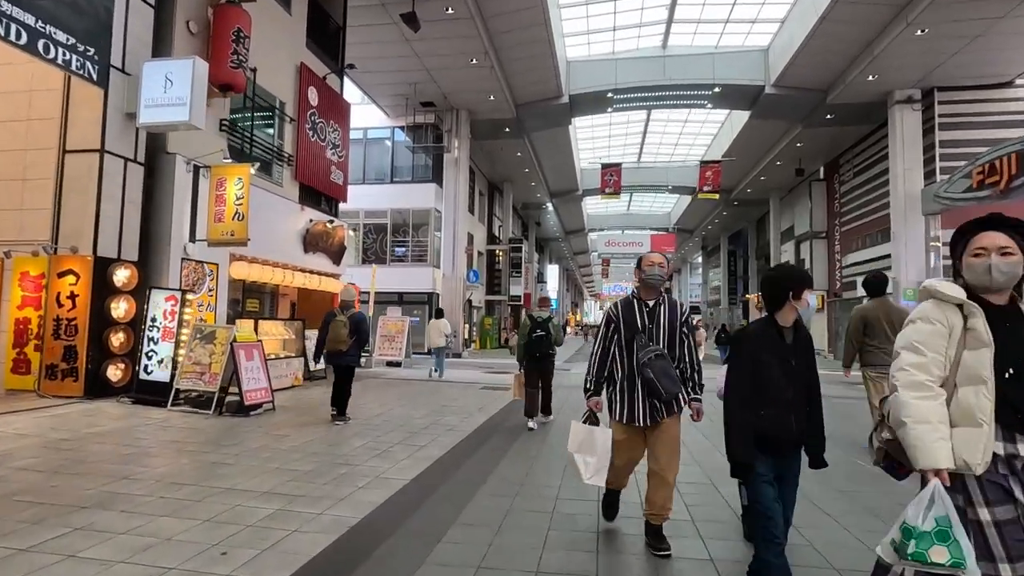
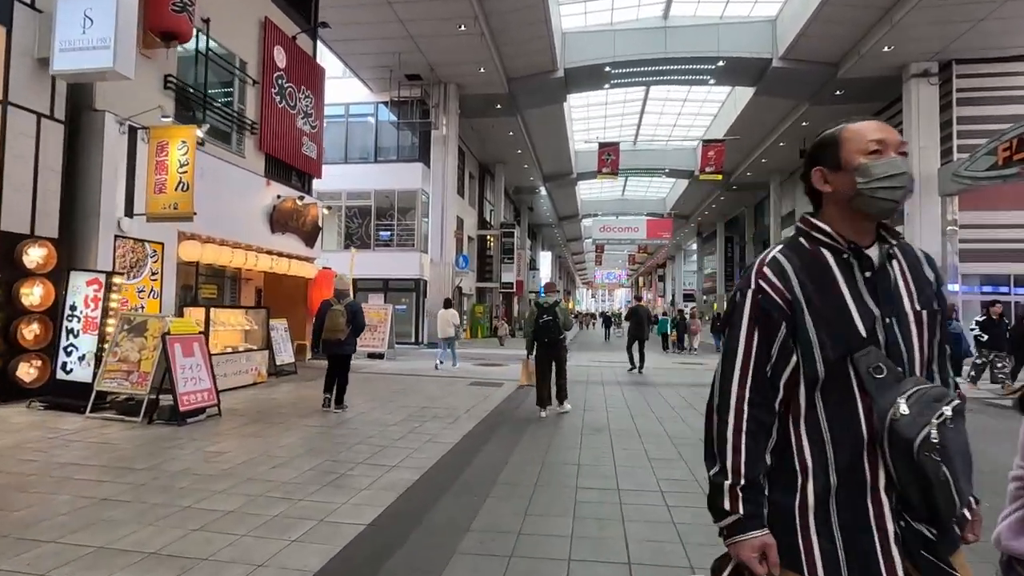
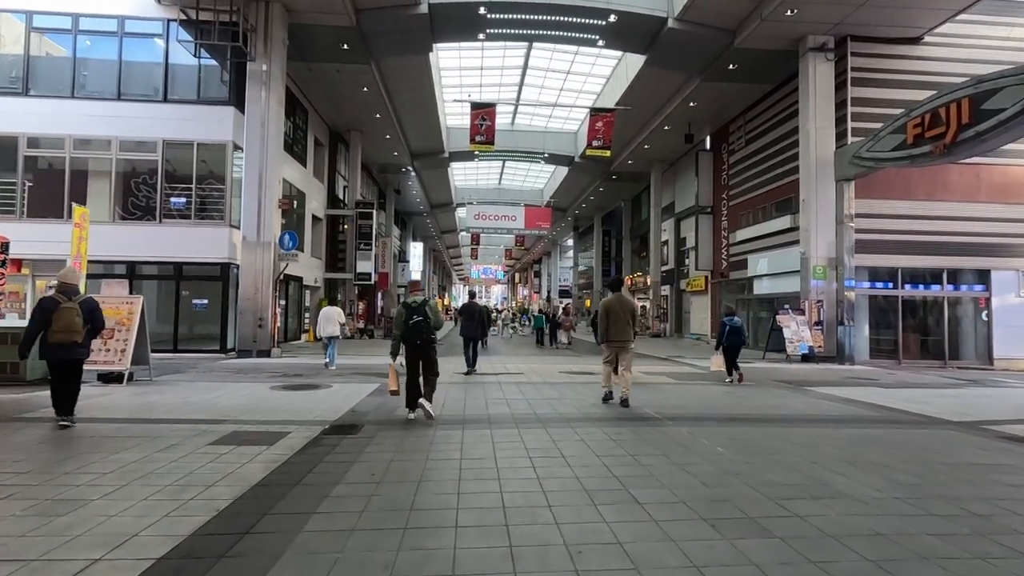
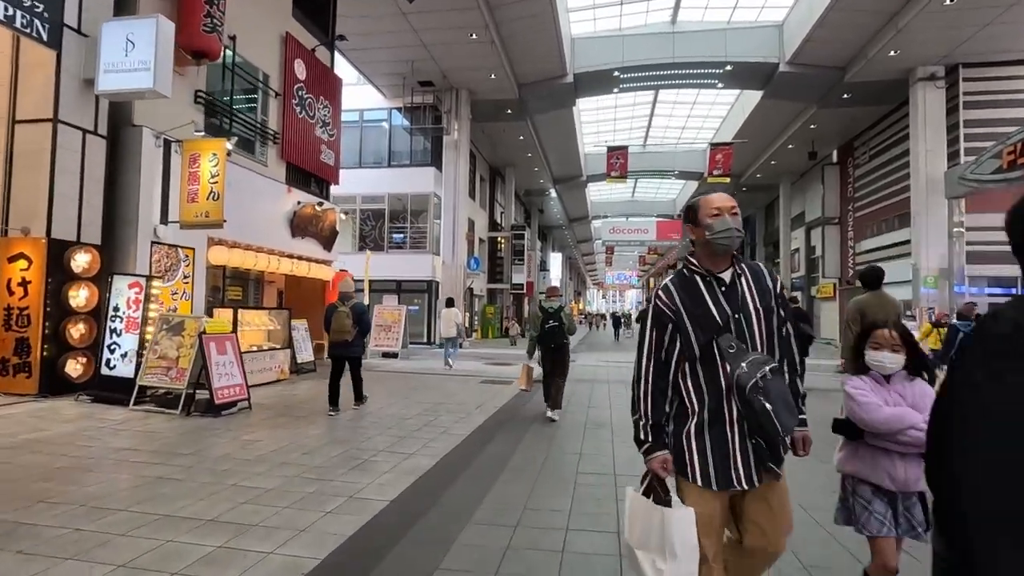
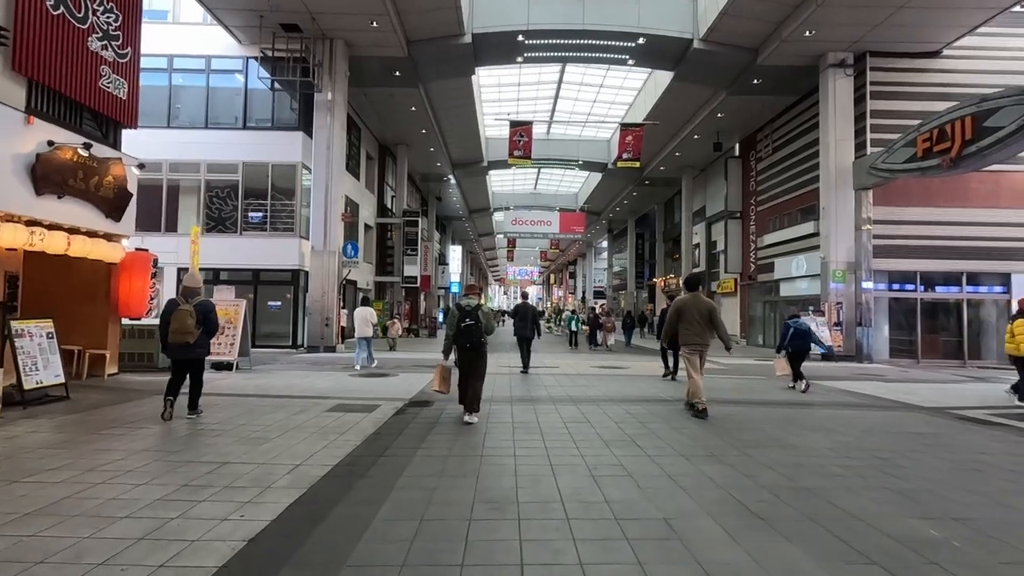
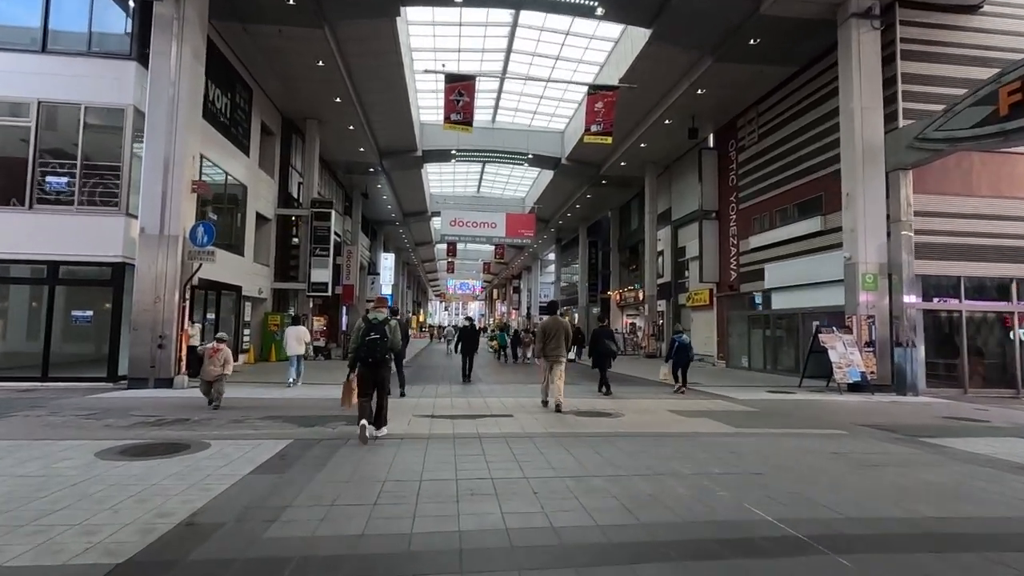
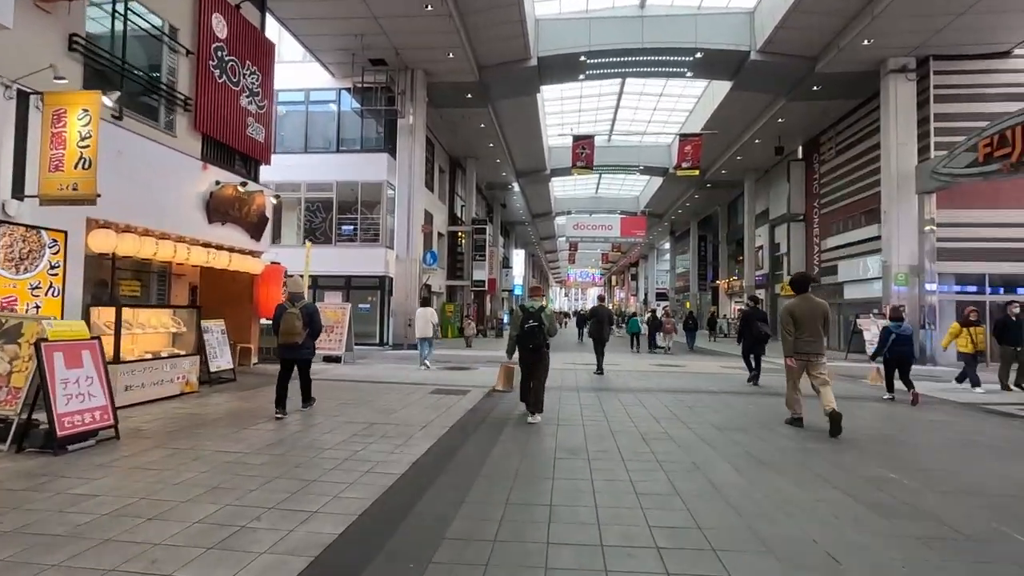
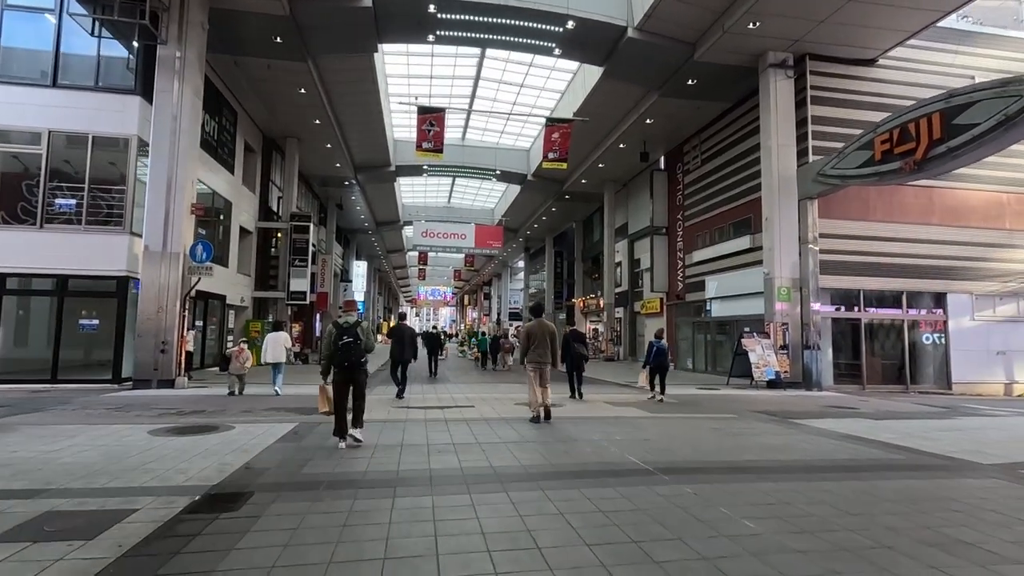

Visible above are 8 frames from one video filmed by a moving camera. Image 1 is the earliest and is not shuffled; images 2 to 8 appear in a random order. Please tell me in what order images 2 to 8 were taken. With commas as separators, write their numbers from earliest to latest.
4, 2, 7, 5, 3, 8, 6
